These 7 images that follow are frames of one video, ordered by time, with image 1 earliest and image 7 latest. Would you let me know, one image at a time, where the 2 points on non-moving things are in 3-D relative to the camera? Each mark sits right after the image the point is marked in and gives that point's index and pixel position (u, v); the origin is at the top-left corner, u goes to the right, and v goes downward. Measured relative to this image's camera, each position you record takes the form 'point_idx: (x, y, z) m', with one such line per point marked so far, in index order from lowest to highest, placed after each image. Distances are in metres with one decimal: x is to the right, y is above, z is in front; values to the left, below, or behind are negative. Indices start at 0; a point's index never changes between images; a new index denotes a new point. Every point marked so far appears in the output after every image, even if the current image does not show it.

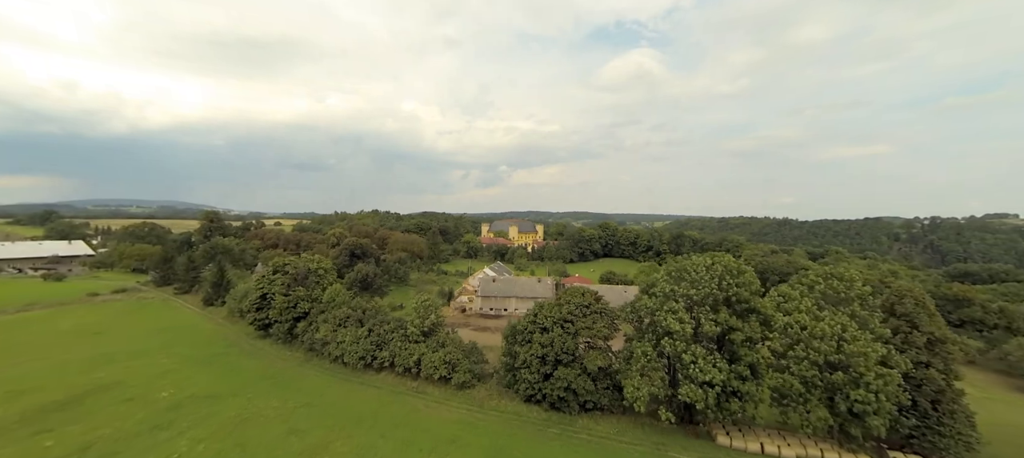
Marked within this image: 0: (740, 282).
0: (+10.9, -2.5, +19.6) m
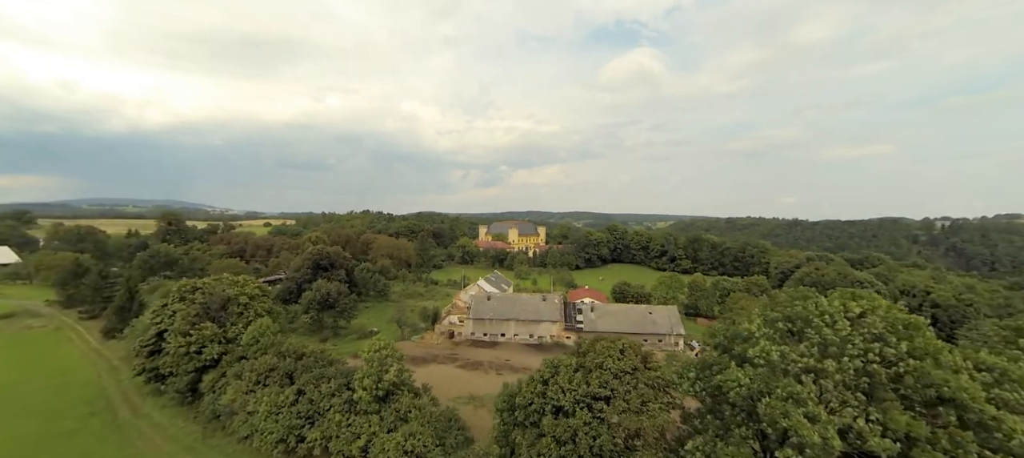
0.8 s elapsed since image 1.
0: (+10.8, -3.1, +10.9) m
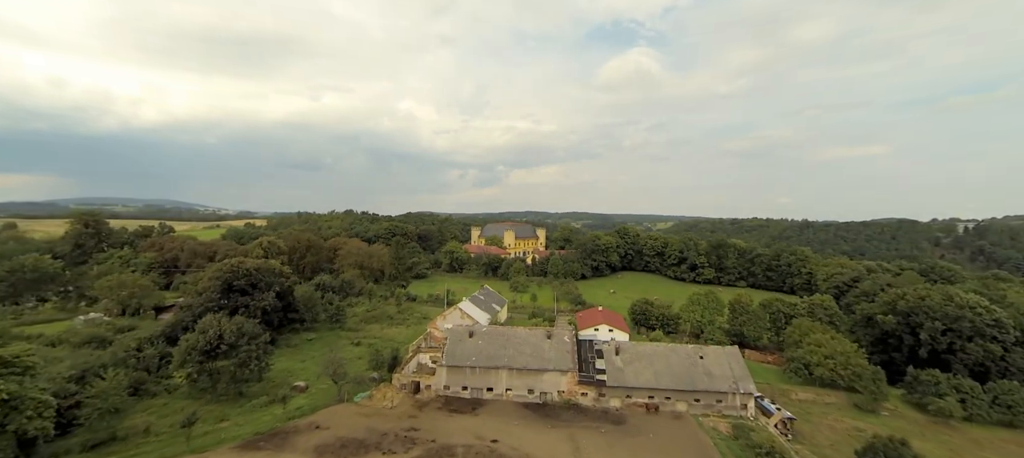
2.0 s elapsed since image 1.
0: (+10.3, -3.6, -0.9) m
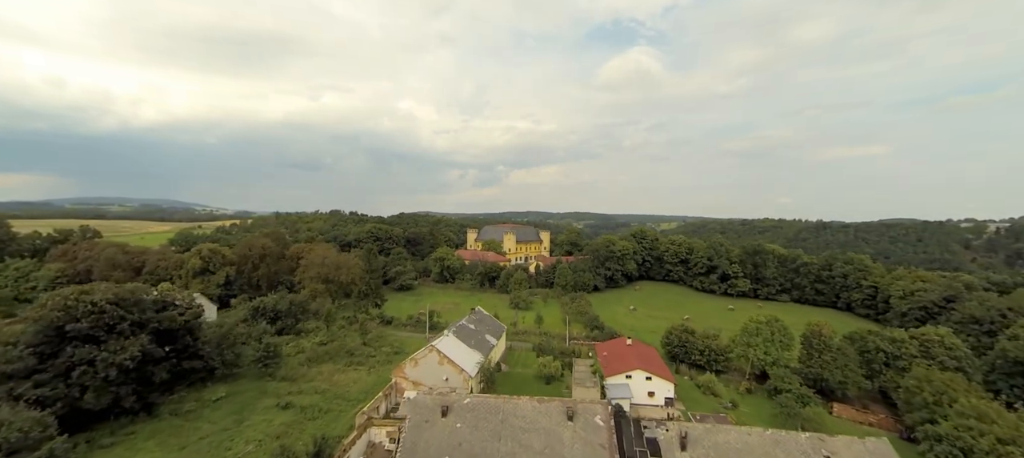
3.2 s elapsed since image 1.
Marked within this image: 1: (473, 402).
0: (+10.3, -4.2, -11.9) m
1: (-1.8, -7.7, +18.6) m
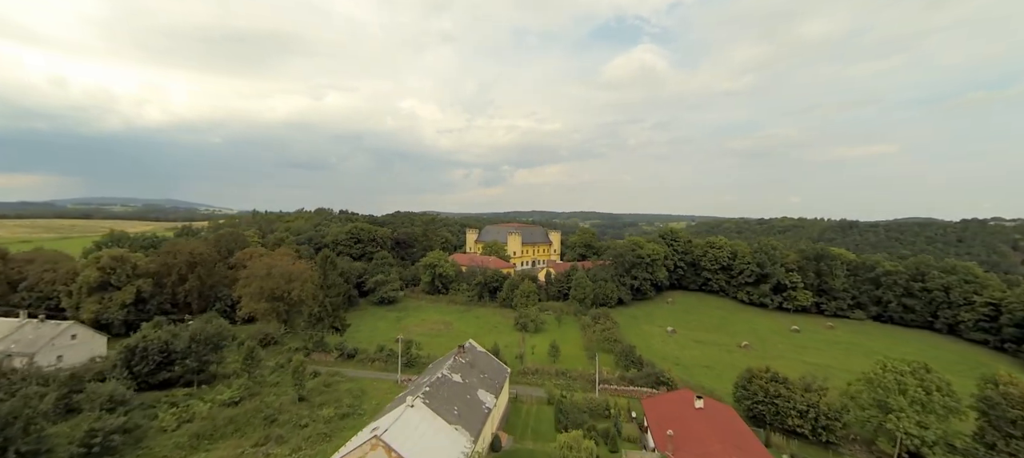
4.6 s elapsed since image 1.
0: (+10.3, -4.2, -23.8) m
1: (-1.6, -7.8, +6.7) m
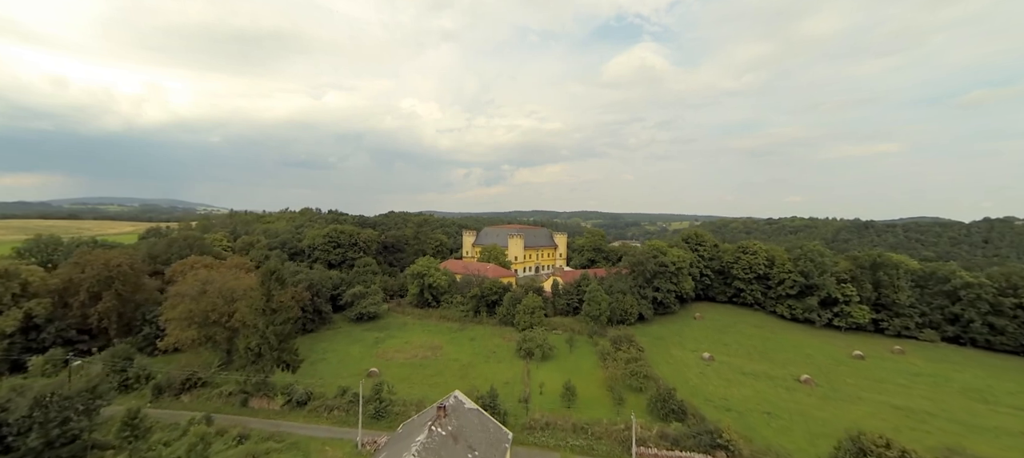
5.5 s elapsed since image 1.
0: (+10.4, -4.7, -31.8) m
1: (-1.4, -8.2, -1.3) m
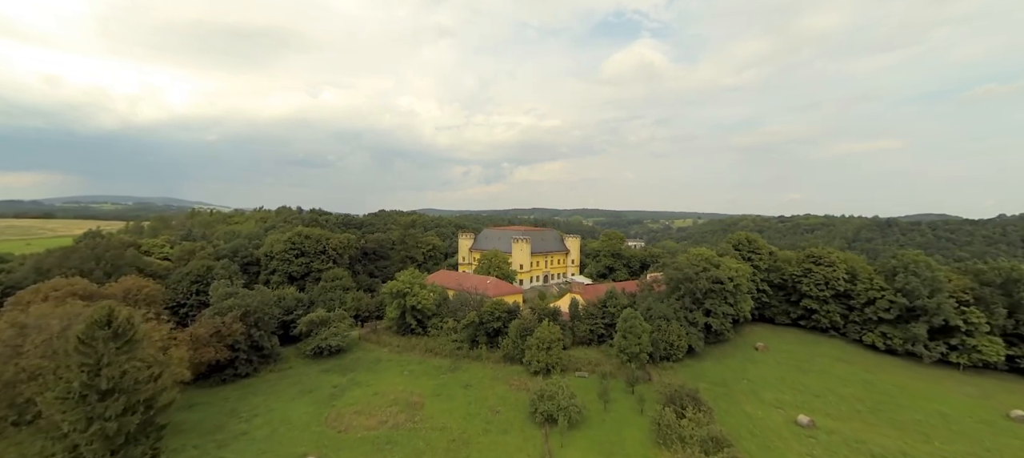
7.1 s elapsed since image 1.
0: (+11.2, -5.5, -43.0) m
1: (-0.7, -8.9, -12.5) m
